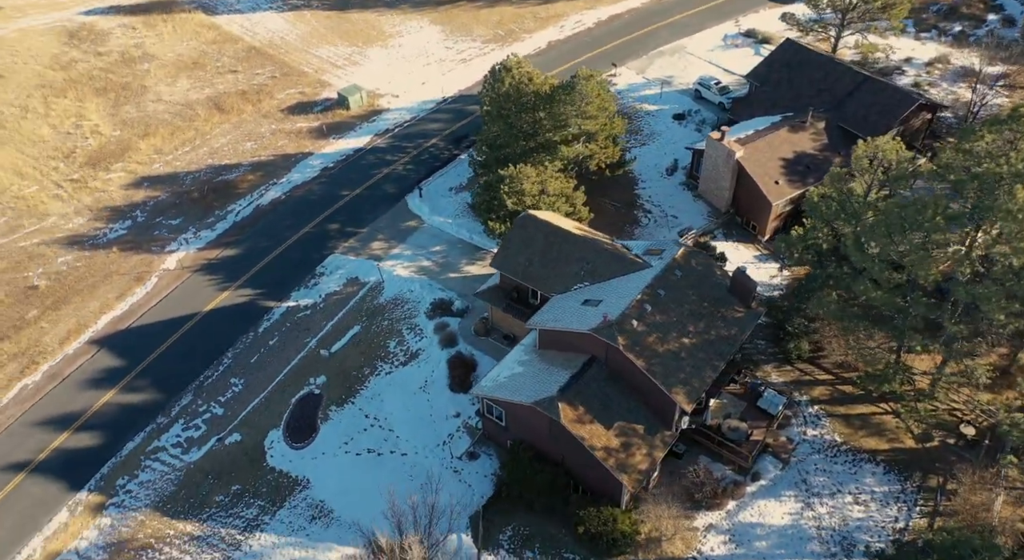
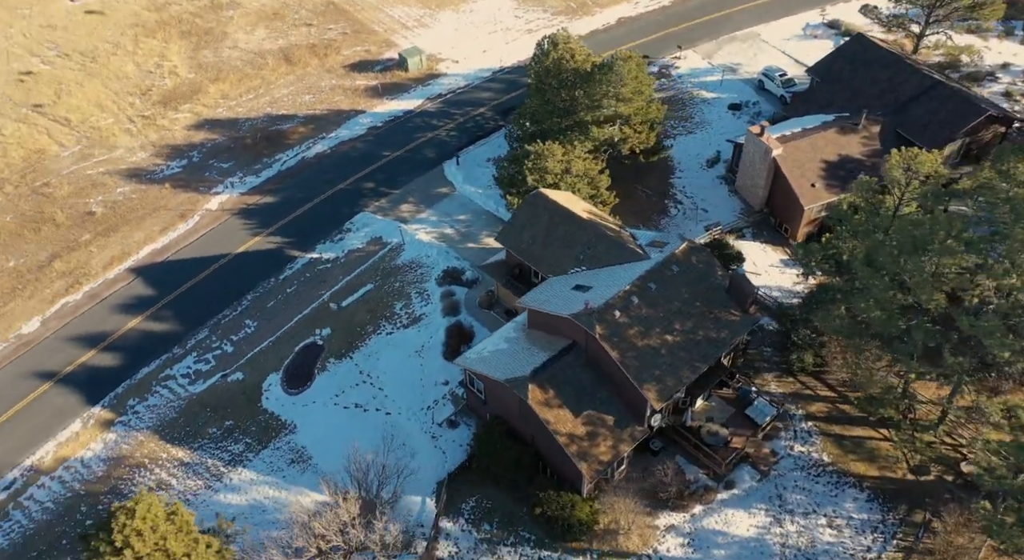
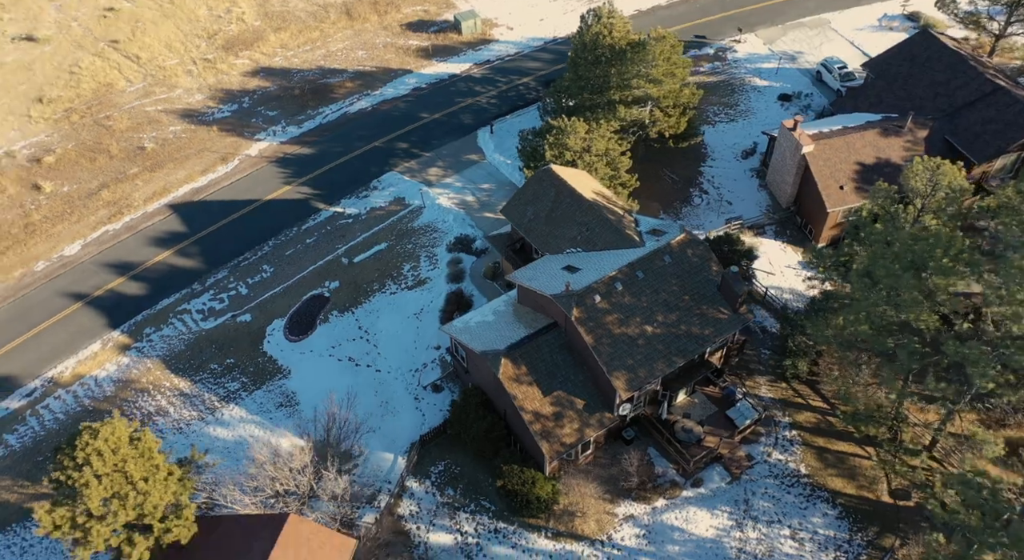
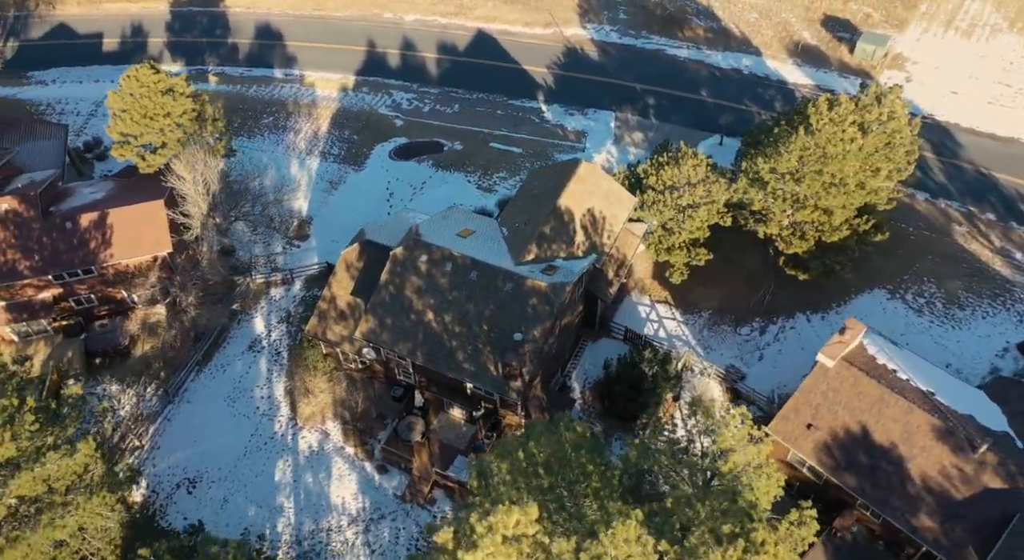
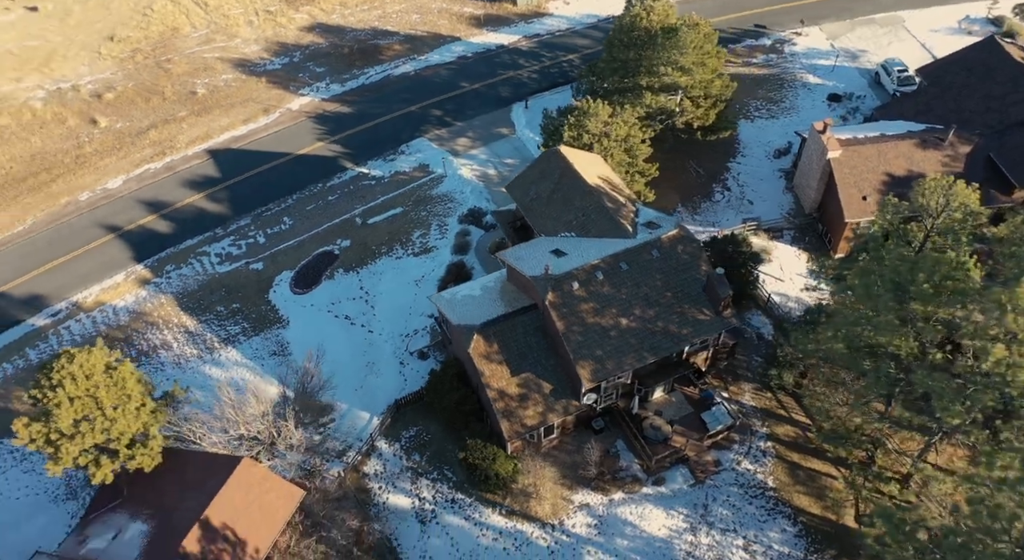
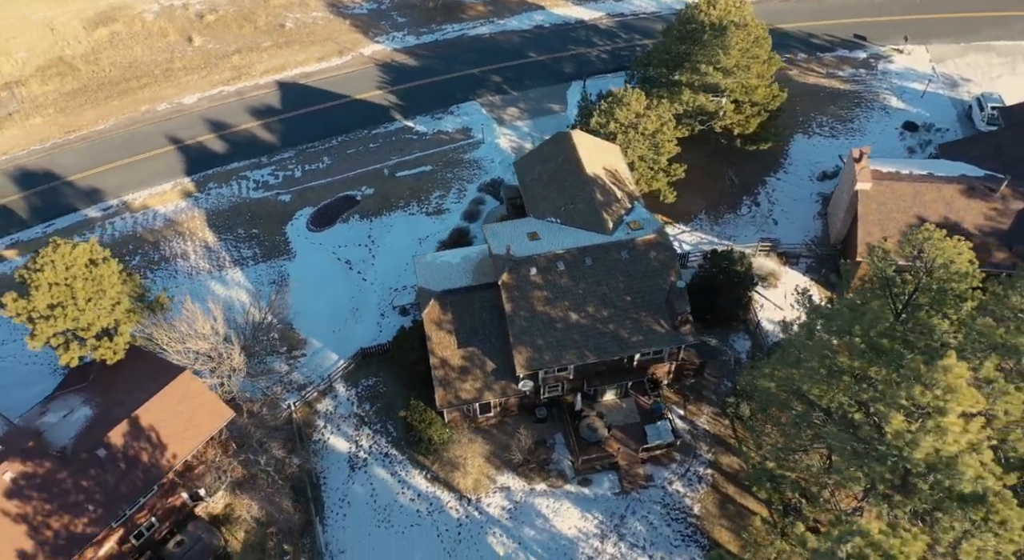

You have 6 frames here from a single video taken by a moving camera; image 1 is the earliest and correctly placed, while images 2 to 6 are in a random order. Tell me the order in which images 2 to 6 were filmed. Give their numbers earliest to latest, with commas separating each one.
2, 3, 5, 6, 4
